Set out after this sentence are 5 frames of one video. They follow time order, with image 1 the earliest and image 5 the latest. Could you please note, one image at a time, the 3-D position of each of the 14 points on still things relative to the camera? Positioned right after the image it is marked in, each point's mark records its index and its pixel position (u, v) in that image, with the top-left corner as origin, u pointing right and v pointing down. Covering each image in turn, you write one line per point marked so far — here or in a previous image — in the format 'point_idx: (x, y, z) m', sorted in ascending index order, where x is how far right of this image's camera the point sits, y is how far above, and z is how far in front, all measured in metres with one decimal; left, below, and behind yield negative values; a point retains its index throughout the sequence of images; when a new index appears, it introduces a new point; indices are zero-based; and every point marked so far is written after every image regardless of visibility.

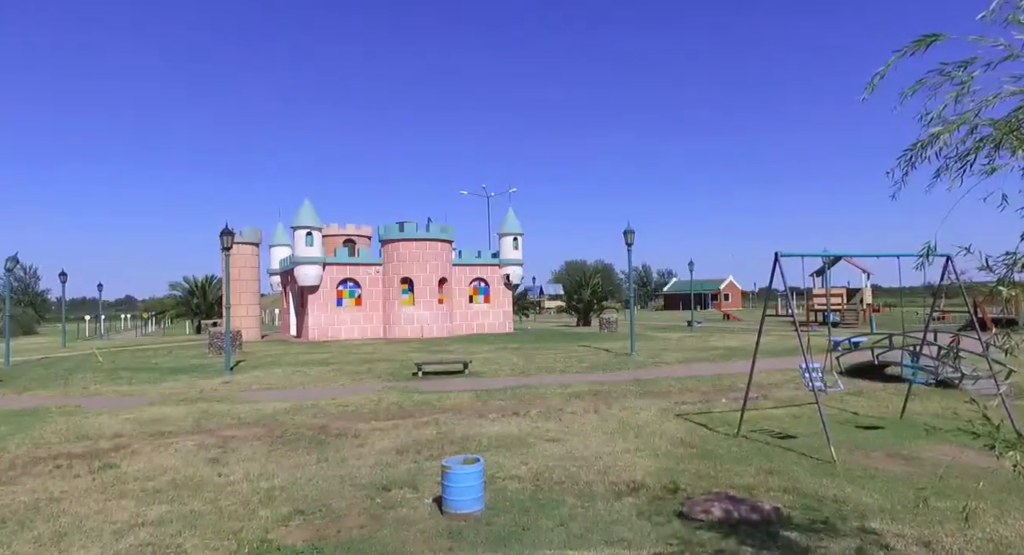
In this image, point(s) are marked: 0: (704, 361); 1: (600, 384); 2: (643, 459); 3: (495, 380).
0: (+5.6, -2.4, +19.9) m
1: (+1.9, -2.3, +15.1) m
2: (+1.6, -2.2, +8.4) m
3: (-0.4, -2.5, +16.7) m
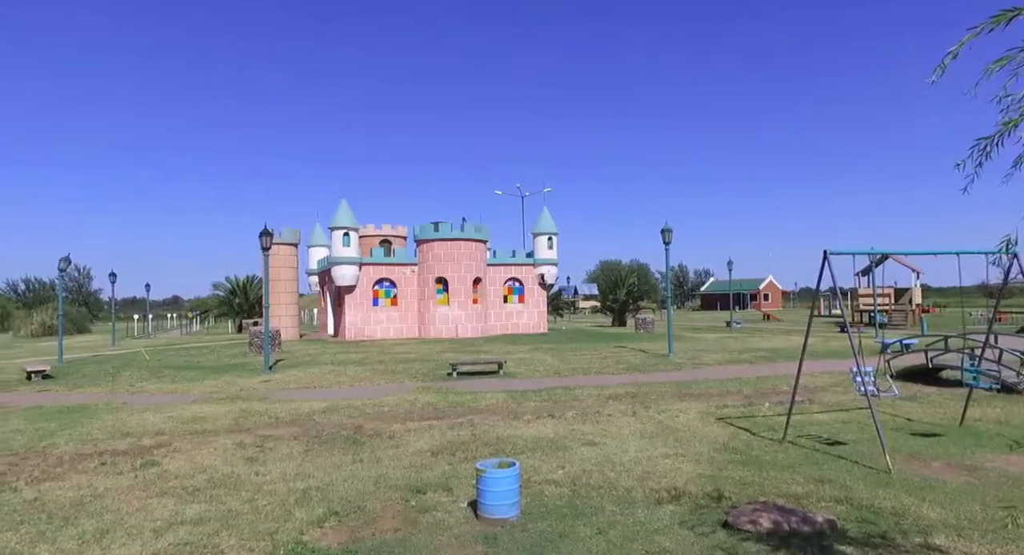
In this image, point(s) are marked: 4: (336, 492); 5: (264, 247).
0: (+6.6, -2.4, +19.4) m
1: (+2.7, -2.3, +14.8) m
2: (+2.0, -2.2, +8.2) m
3: (+0.4, -2.5, +16.5) m
4: (-2.0, -2.4, +7.7) m
5: (-6.9, +0.9, +19.2) m
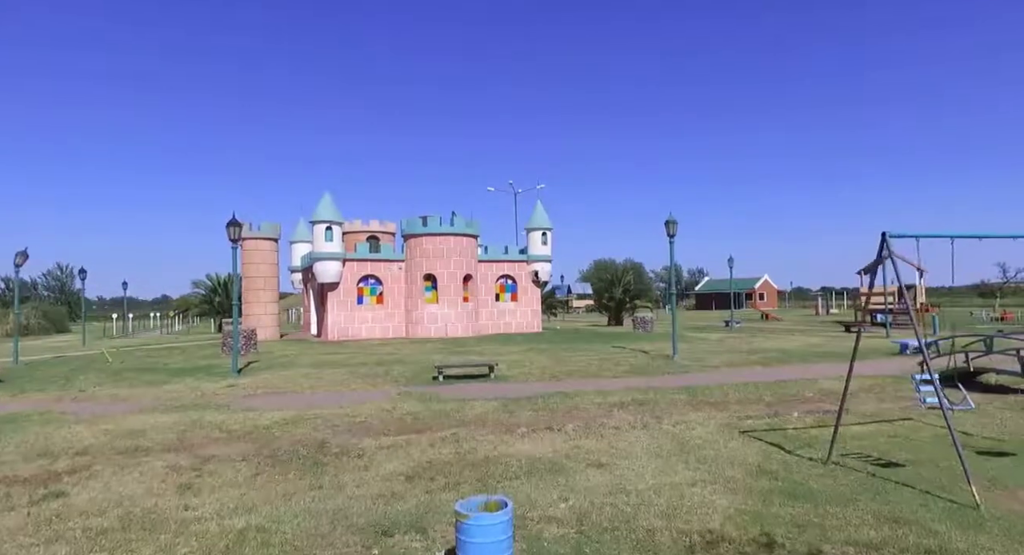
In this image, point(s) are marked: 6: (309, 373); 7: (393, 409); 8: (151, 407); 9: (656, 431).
0: (+6.4, -2.3, +17.9) m
1: (+2.5, -2.2, +13.2) m
2: (+2.0, -2.1, +6.6) m
3: (+0.3, -2.3, +14.9) m
4: (-2.1, -2.3, +6.1) m
5: (-7.1, +1.0, +17.5) m
6: (-5.2, -2.5, +17.8) m
7: (-2.1, -2.3, +12.0) m
8: (-6.9, -2.5, +13.2) m
9: (+2.0, -2.2, +9.8) m
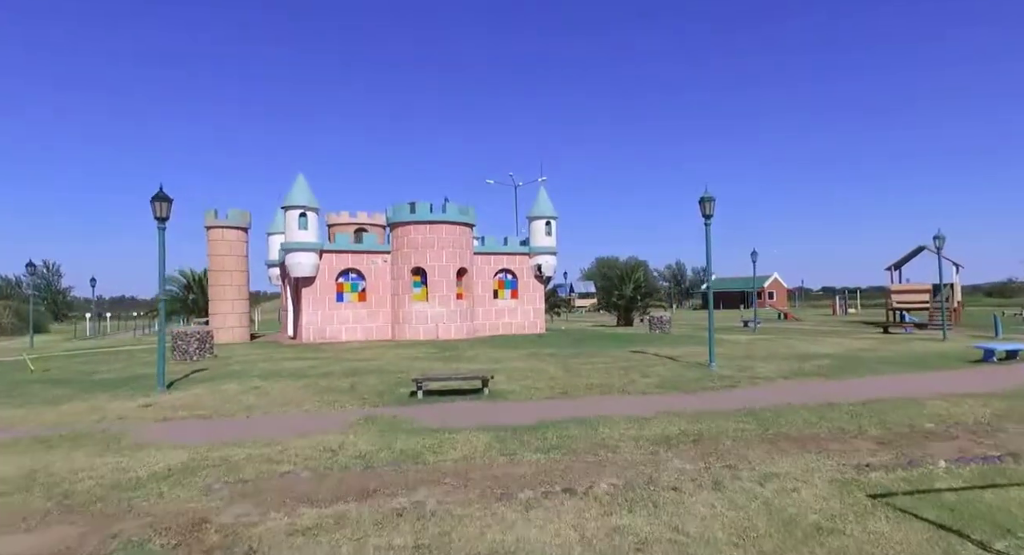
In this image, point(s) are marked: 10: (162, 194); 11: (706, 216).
0: (+6.4, -2.1, +14.2) m
1: (+2.5, -2.0, +9.6) m
2: (+1.9, -1.9, +3.0) m
3: (+0.2, -2.1, +11.3) m
4: (-2.1, -2.1, +2.5) m
5: (-7.1, +1.2, +13.9) m
6: (-5.2, -2.2, +14.1) m
7: (-2.1, -2.1, +8.3) m
8: (-6.9, -2.2, +9.6) m
9: (+2.0, -2.0, +6.2) m
10: (-7.1, +1.7, +14.0) m
11: (+4.5, +1.4, +15.9) m
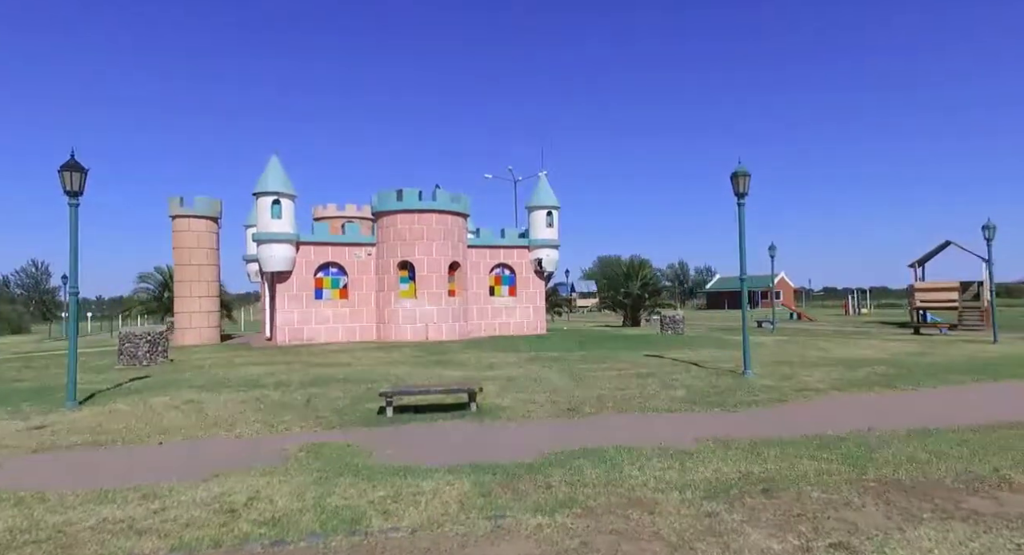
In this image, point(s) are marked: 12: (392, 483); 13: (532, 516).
0: (+6.3, -1.9, +11.6) m
1: (+2.4, -1.8, +6.9) m
2: (+1.9, -1.7, +0.3) m
3: (+0.2, -1.9, +8.6) m
4: (-2.2, -1.9, -0.1) m
5: (-7.2, +1.4, +11.2) m
6: (-5.3, -2.0, +11.5) m
7: (-2.2, -1.9, +5.7) m
8: (-7.0, -2.1, +6.9) m
9: (+1.9, -1.8, +3.6) m
10: (-7.2, +1.9, +11.3) m
11: (+4.4, +1.6, +13.3) m
12: (-1.1, -1.8, +6.3) m
13: (+0.2, -1.8, +5.4) m
